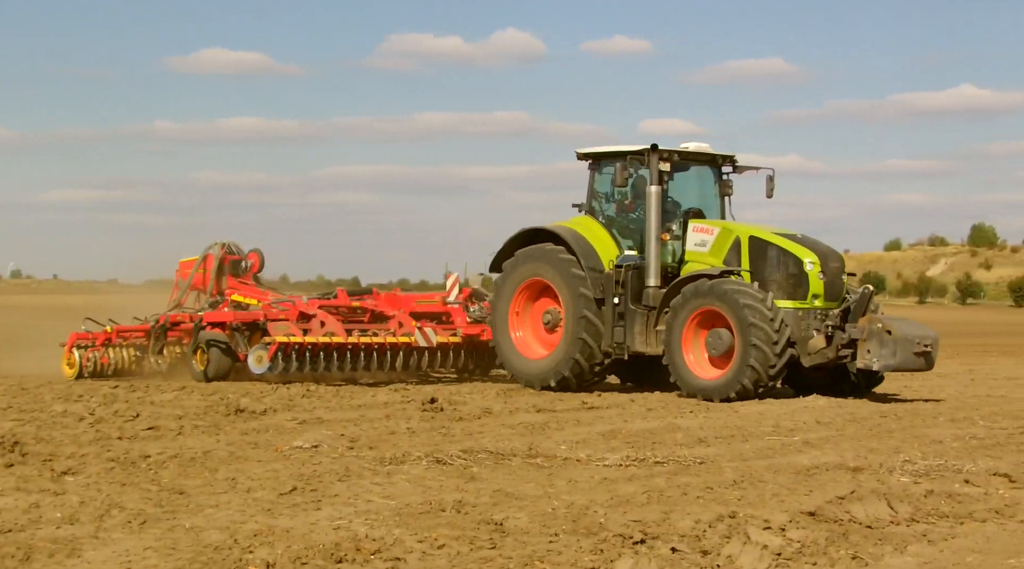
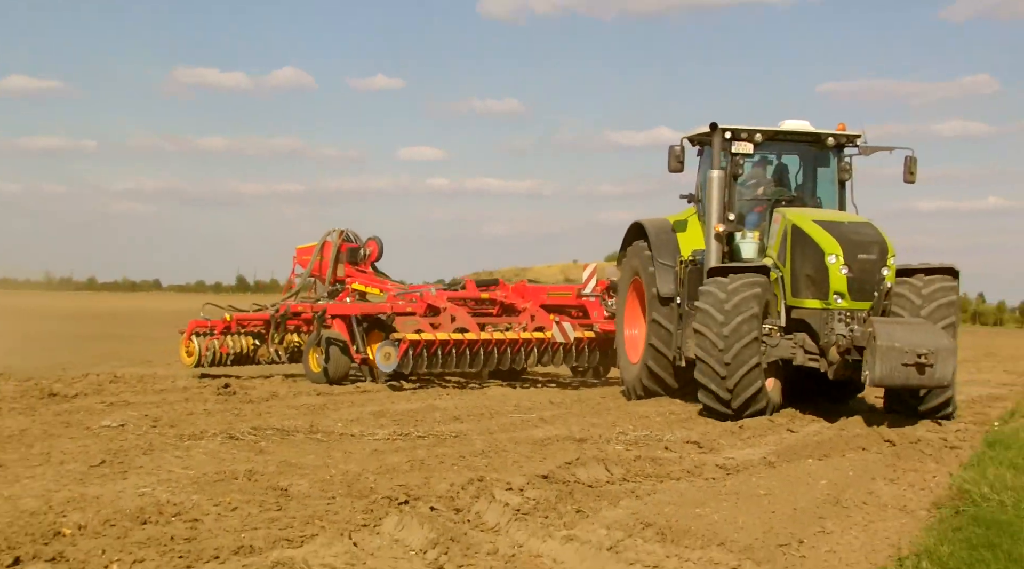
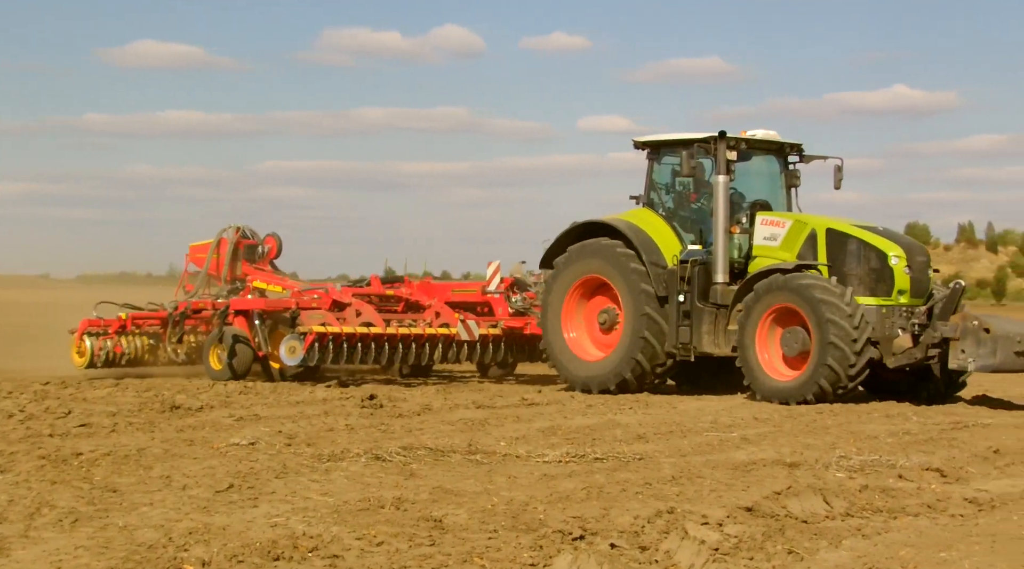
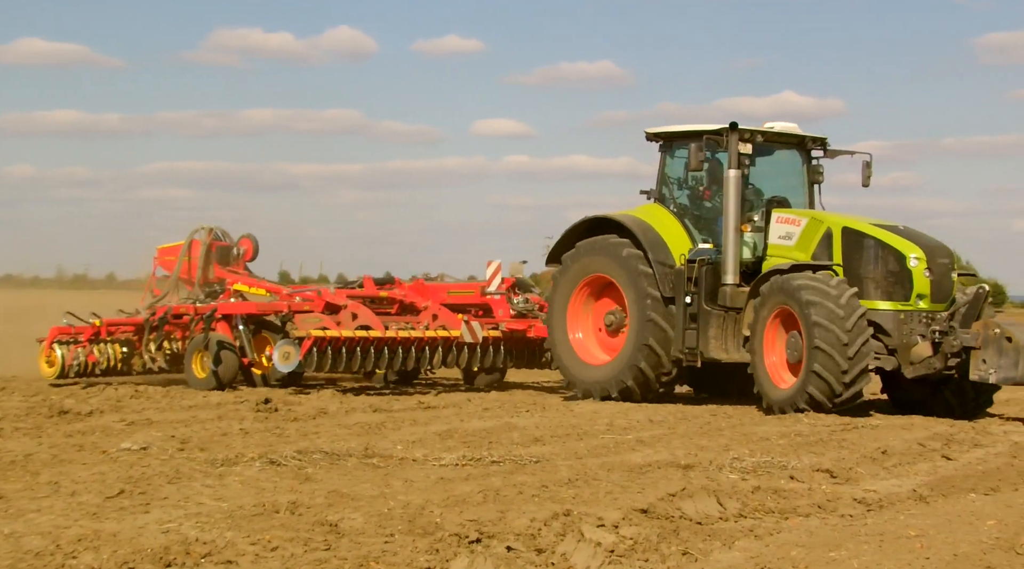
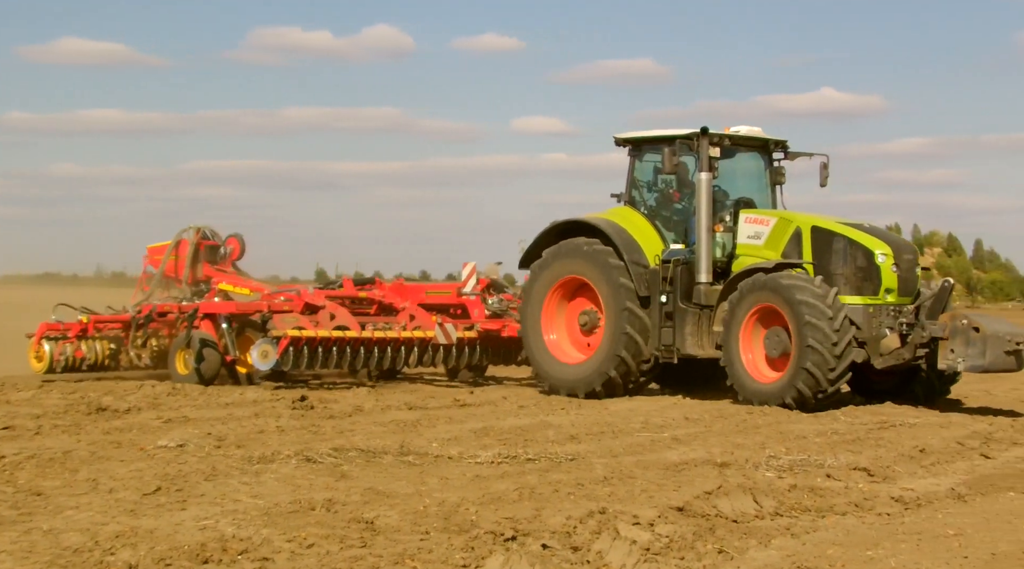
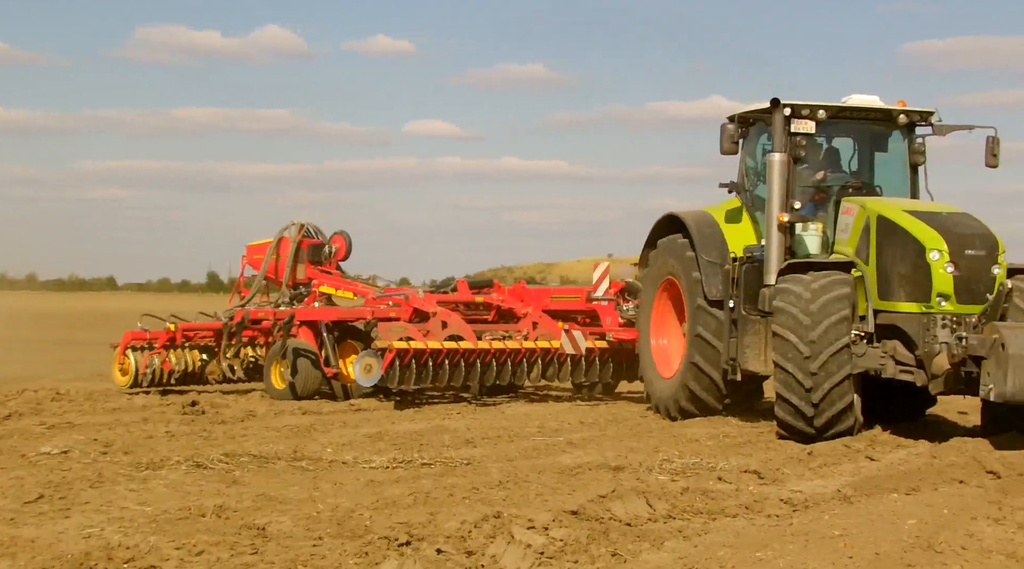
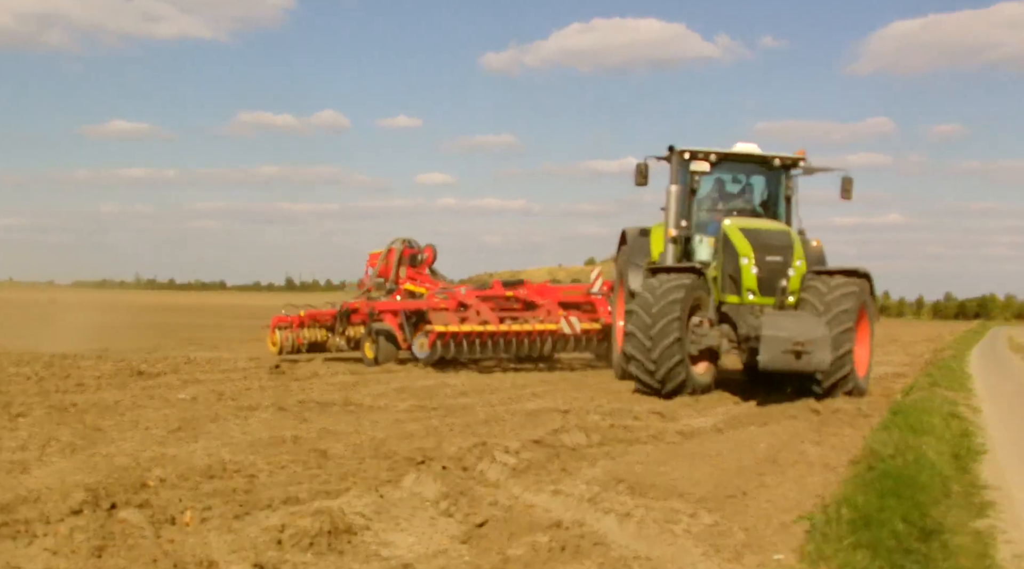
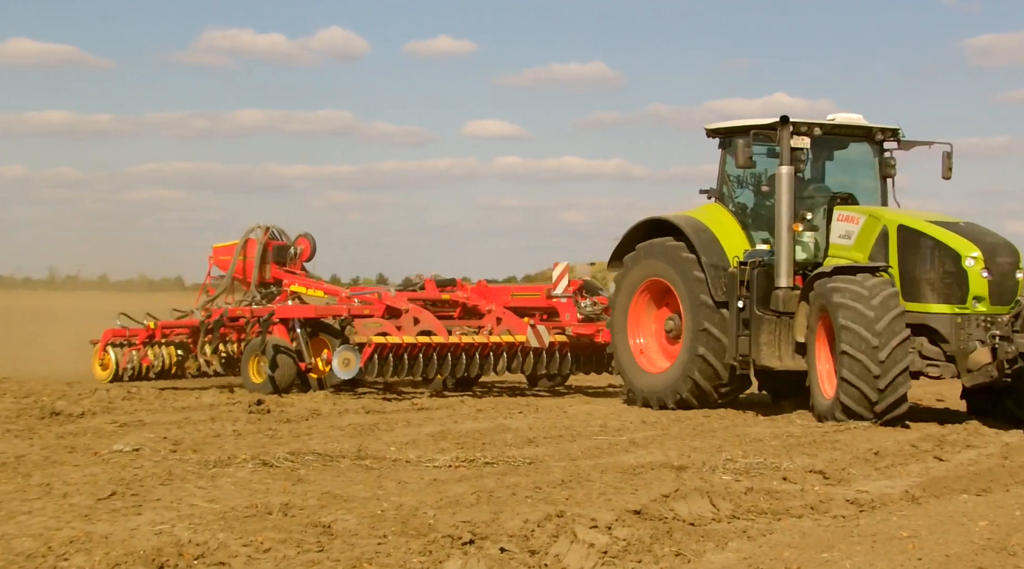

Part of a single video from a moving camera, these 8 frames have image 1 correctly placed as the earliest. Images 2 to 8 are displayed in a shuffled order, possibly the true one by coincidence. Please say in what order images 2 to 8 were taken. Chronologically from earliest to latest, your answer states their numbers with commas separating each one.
3, 5, 4, 8, 6, 2, 7
